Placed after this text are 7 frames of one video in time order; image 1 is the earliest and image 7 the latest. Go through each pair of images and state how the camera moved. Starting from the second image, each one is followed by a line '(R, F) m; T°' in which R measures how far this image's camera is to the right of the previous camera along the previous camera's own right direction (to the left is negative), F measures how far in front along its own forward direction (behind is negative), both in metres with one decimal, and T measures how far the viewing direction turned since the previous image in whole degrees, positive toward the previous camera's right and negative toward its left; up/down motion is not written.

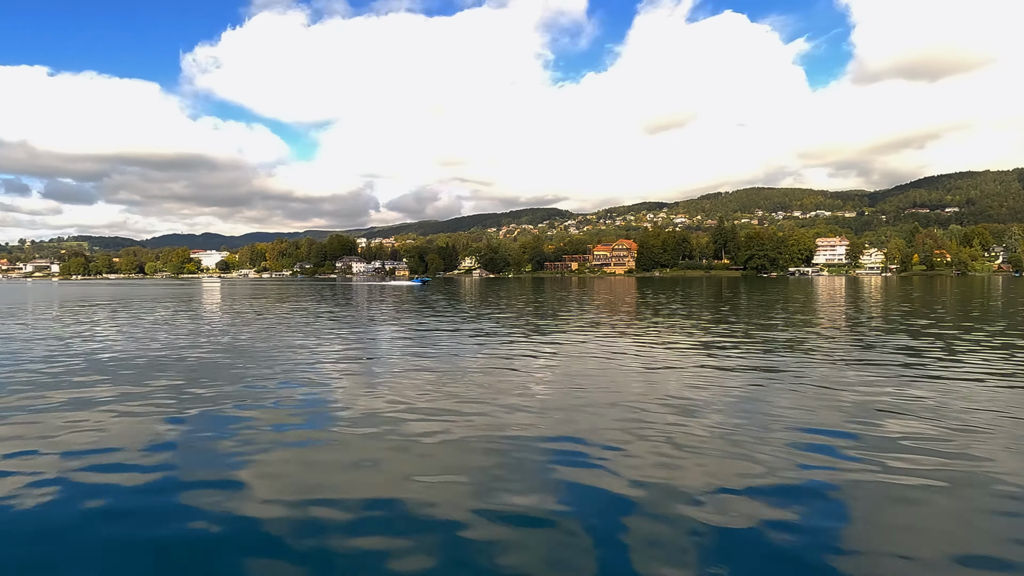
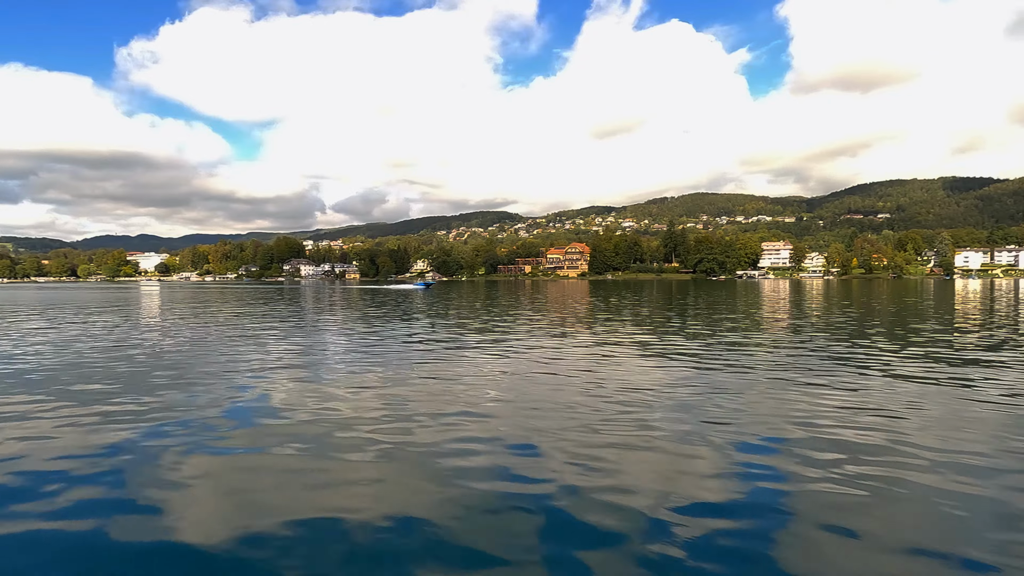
(-0.3, +0.3) m; +4°
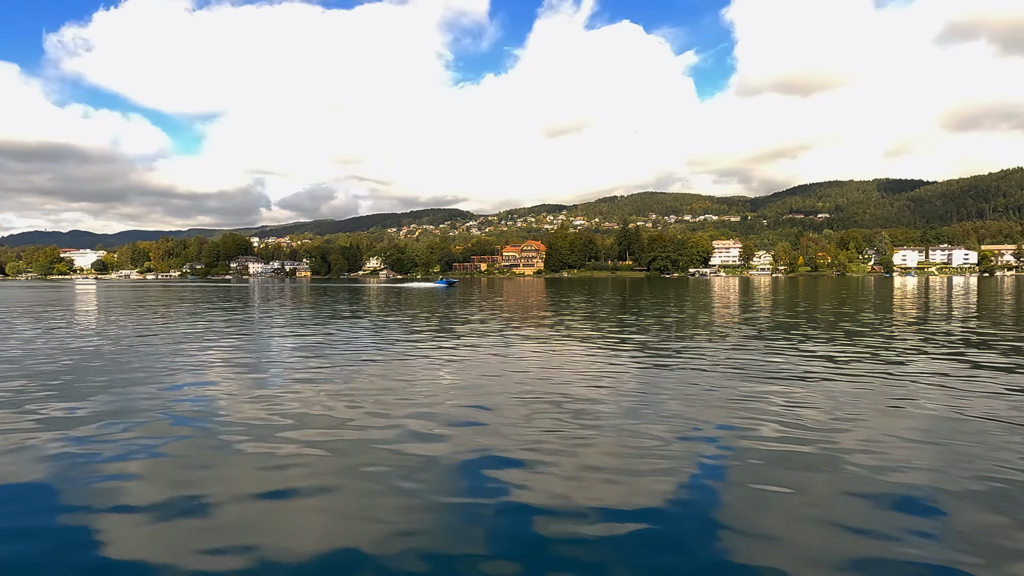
(-0.4, +0.3) m; +4°
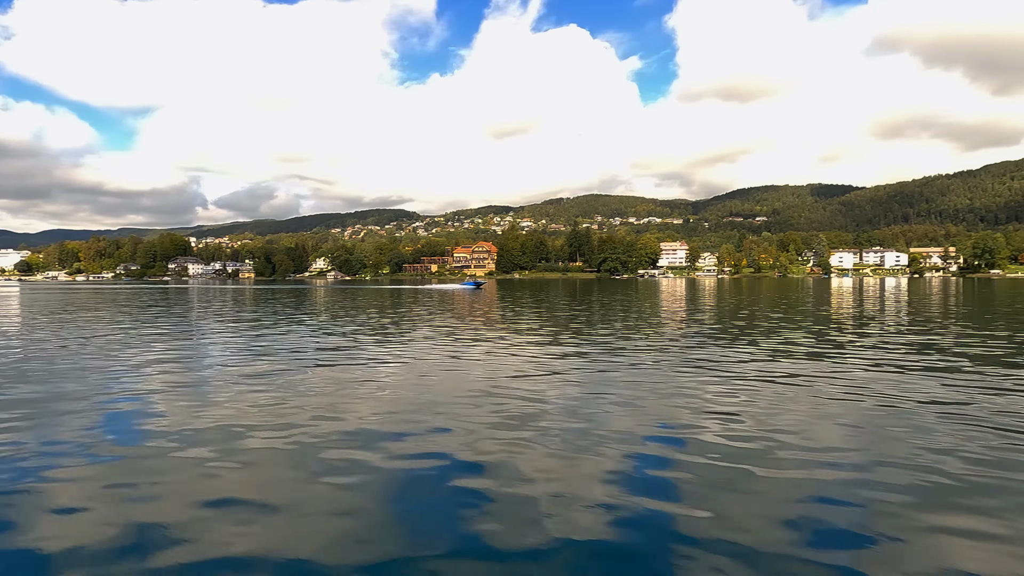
(-0.4, +0.2) m; +5°
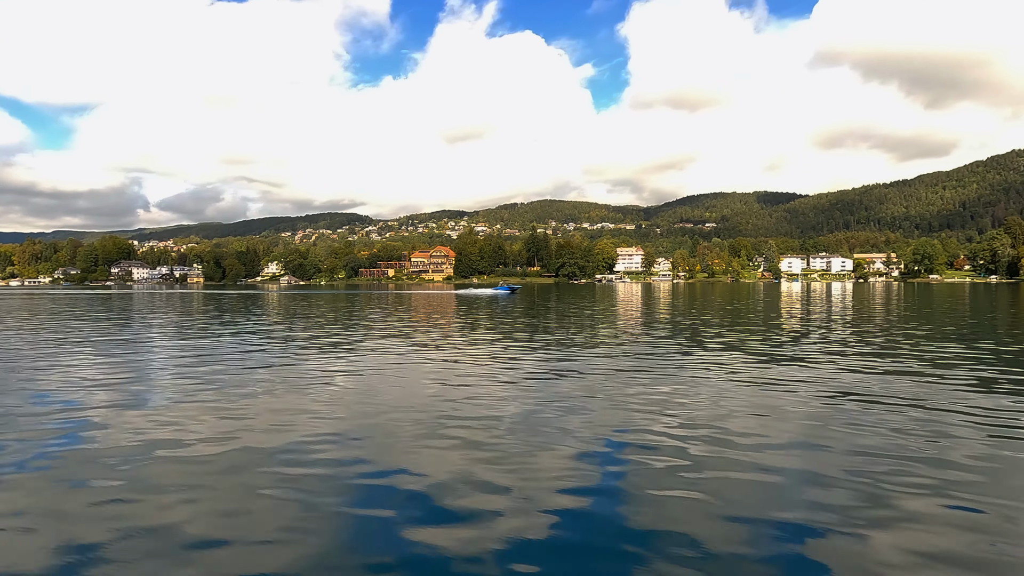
(-0.4, +0.2) m; +4°
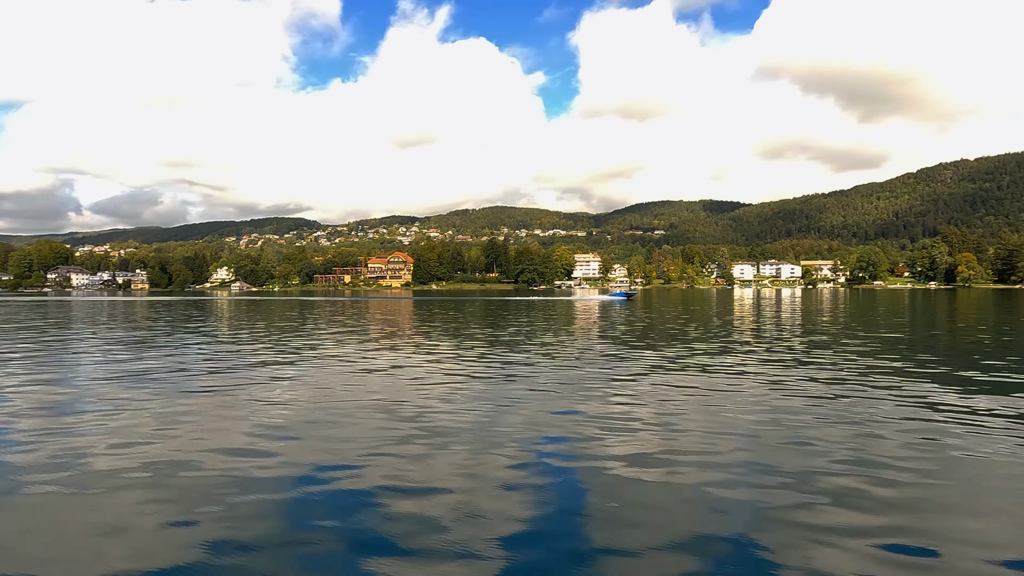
(-0.7, +0.3) m; +4°
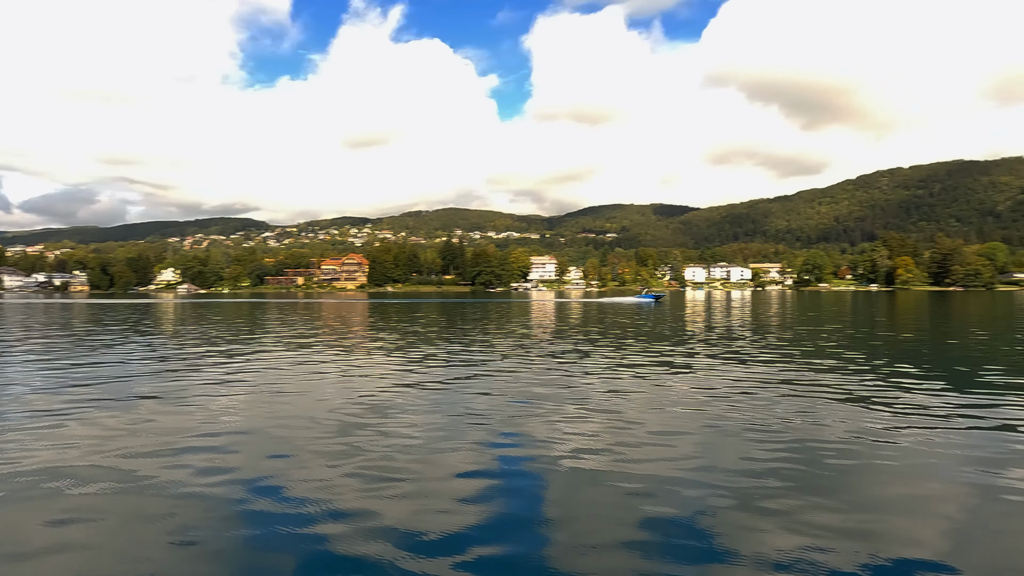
(-0.3, +0.1) m; +4°
